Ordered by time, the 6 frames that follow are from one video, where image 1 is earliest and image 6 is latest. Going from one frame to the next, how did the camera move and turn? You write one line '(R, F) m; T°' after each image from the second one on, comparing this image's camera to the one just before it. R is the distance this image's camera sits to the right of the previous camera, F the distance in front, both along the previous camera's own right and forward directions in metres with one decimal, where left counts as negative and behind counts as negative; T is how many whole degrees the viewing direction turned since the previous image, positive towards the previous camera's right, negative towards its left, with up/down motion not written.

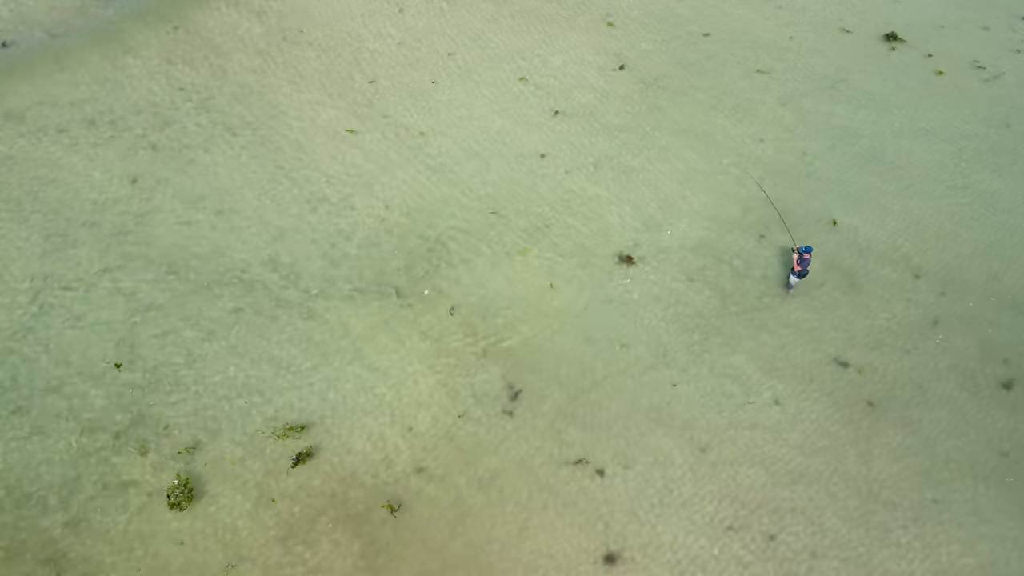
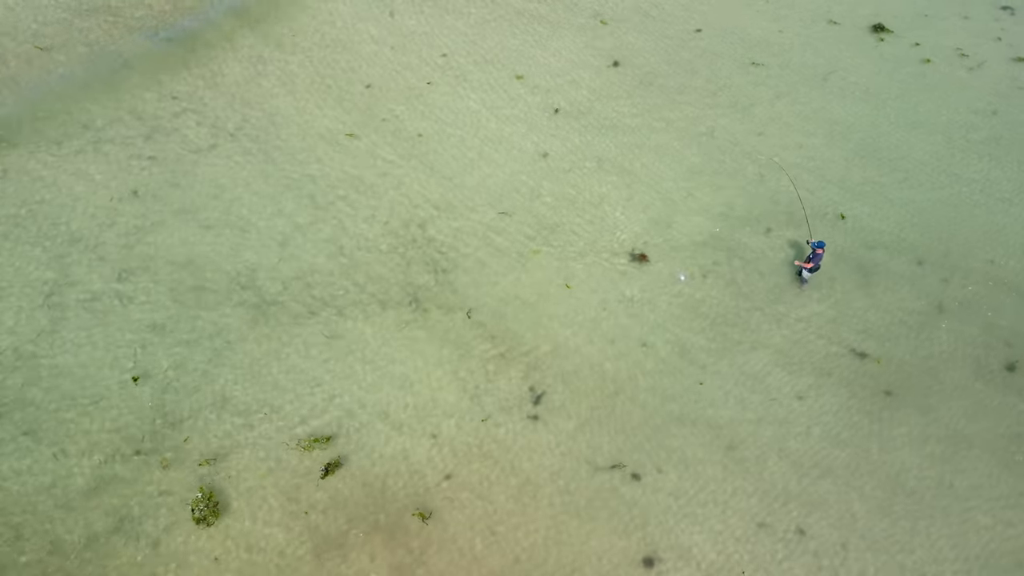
(-0.7, +0.2) m; +1°
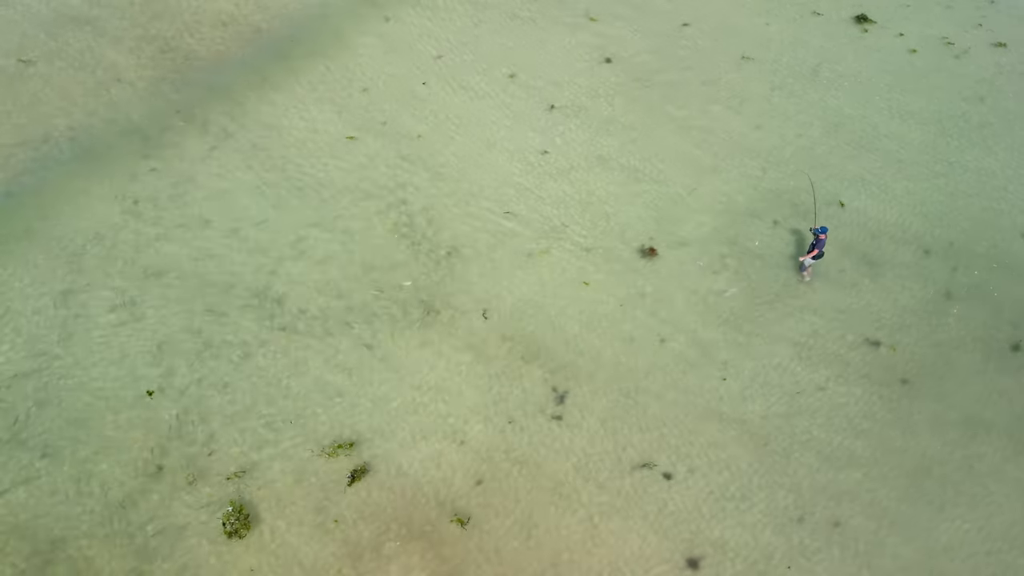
(-0.8, +0.2) m; +2°
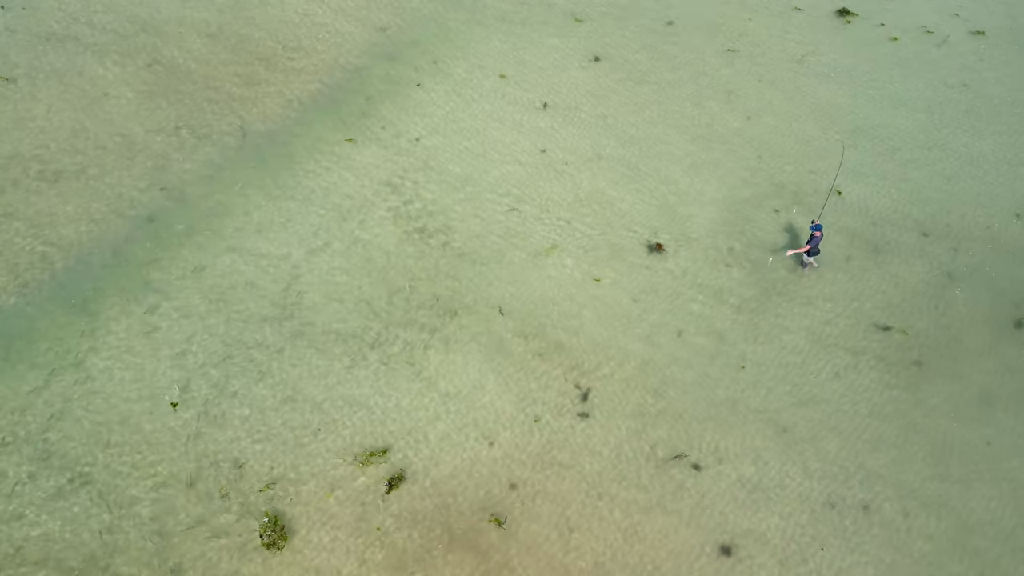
(-0.8, 0.0) m; +1°
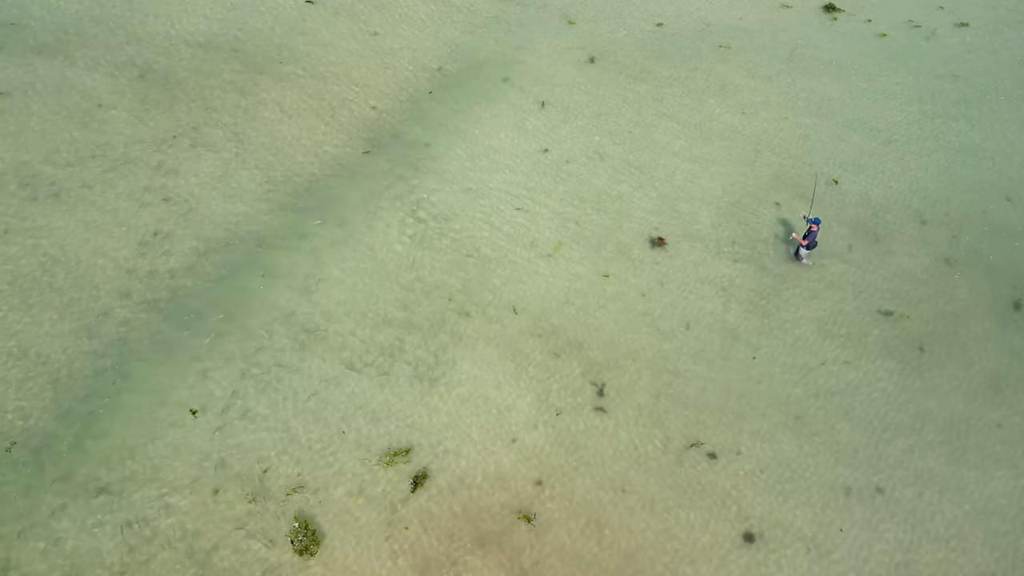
(-0.5, -0.1) m; +1°
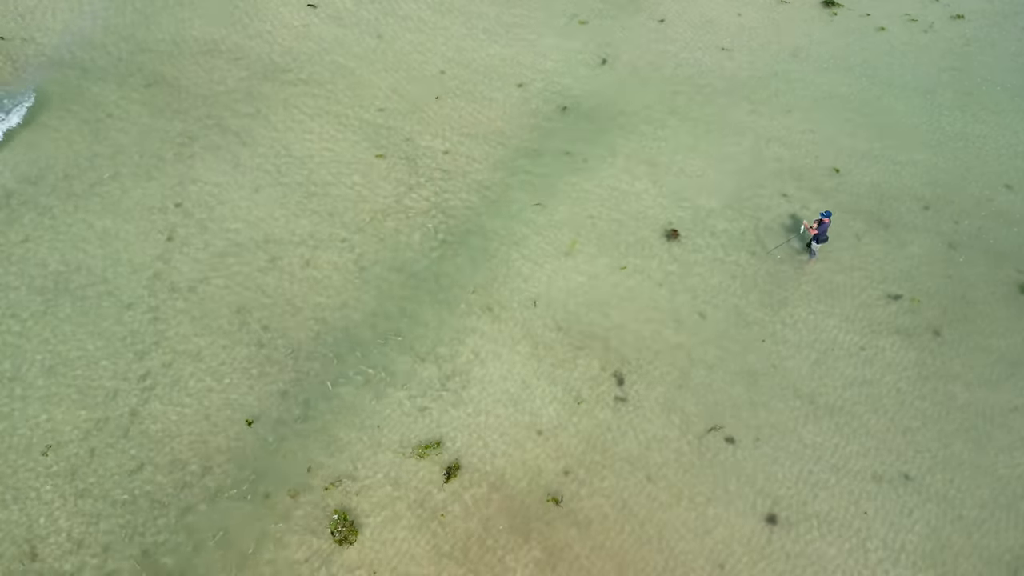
(-0.5, -0.3) m; 0°
